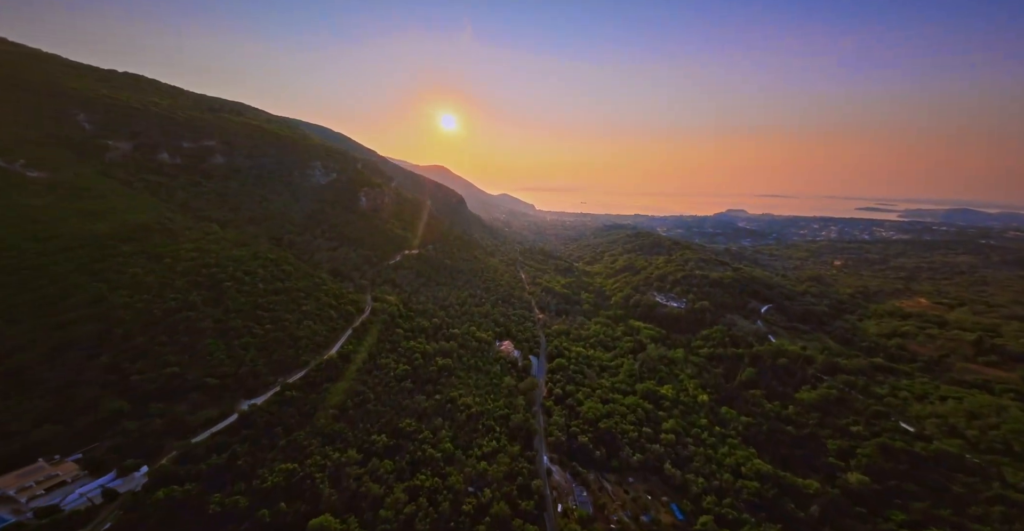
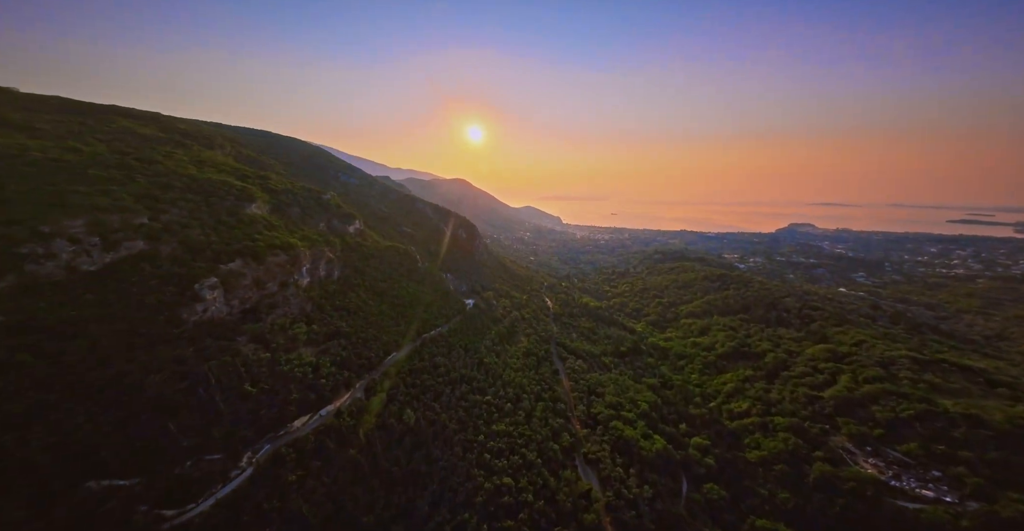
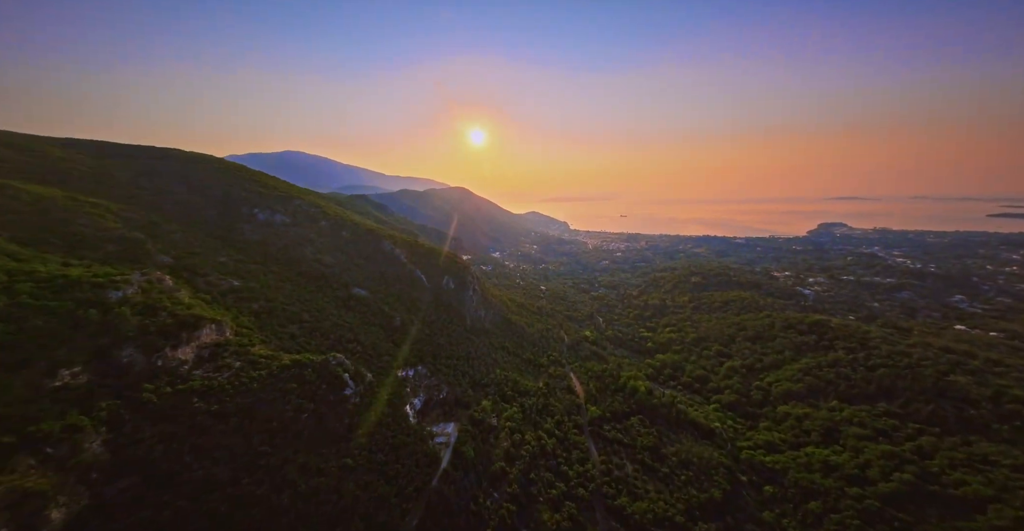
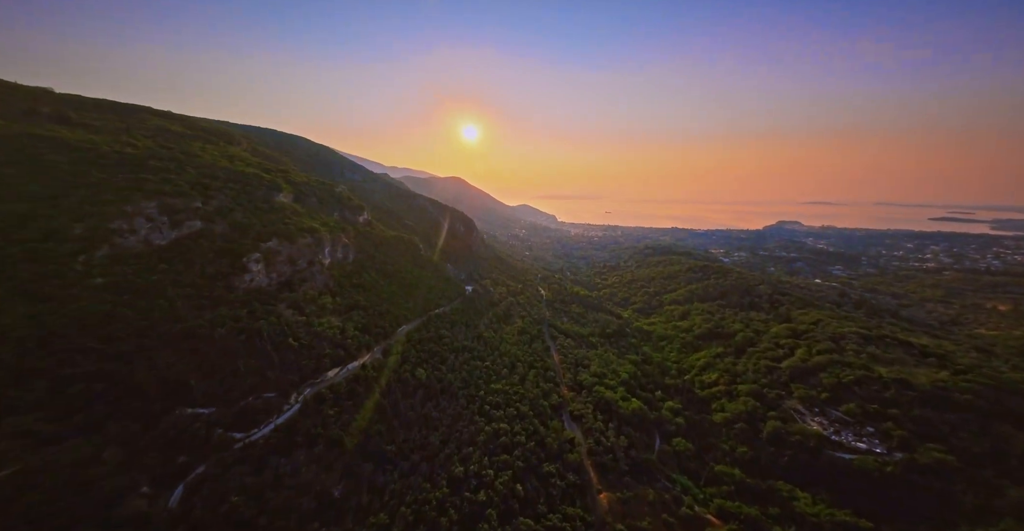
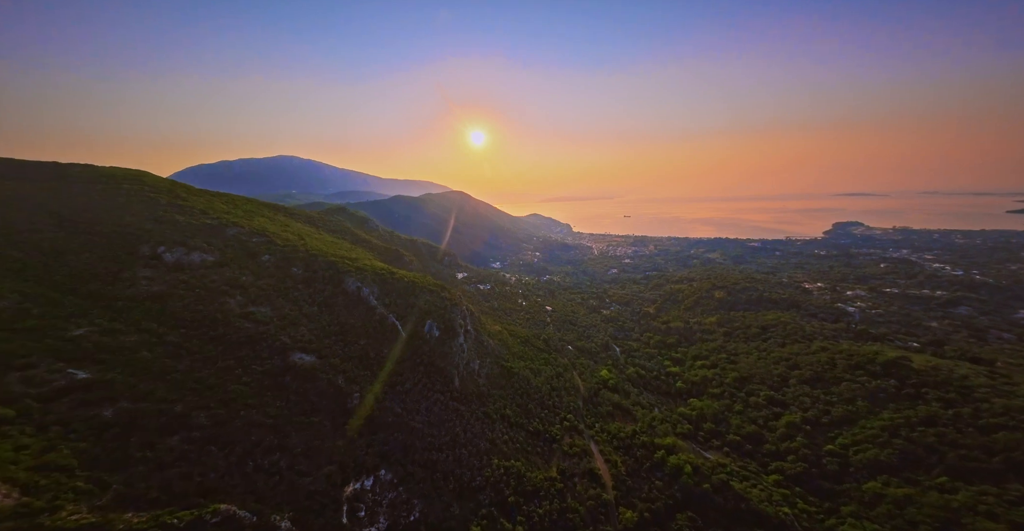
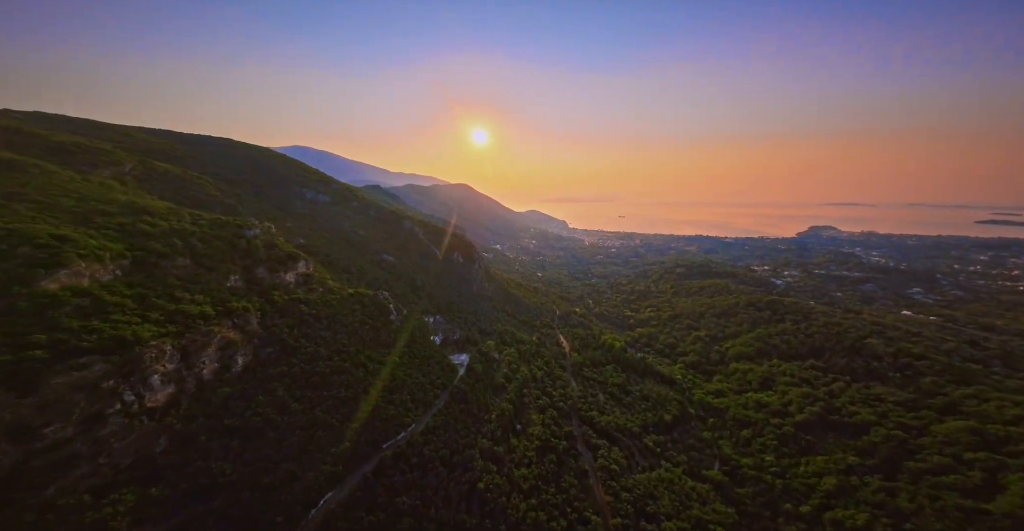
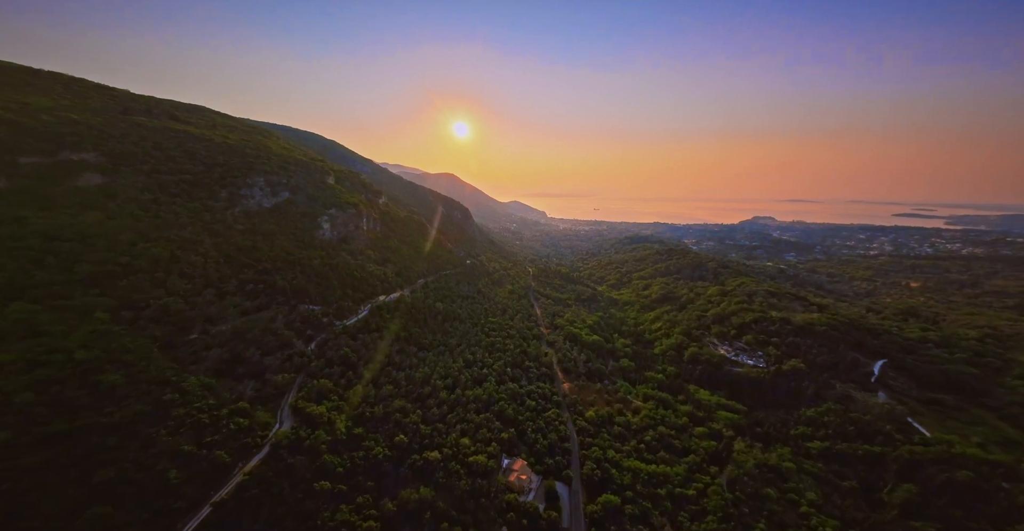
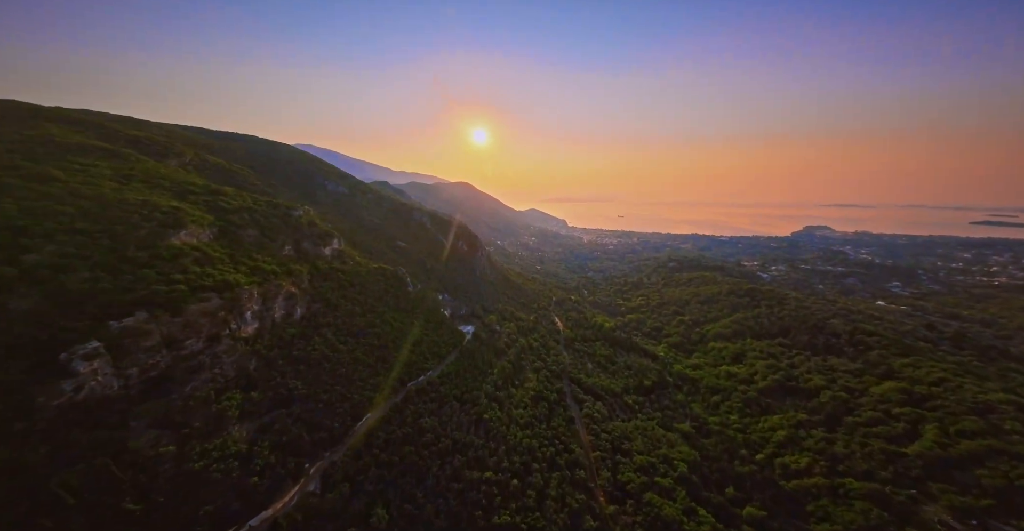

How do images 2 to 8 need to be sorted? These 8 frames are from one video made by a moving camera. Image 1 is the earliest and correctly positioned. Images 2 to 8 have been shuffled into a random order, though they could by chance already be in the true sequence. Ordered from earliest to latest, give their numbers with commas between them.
7, 4, 2, 8, 6, 3, 5
